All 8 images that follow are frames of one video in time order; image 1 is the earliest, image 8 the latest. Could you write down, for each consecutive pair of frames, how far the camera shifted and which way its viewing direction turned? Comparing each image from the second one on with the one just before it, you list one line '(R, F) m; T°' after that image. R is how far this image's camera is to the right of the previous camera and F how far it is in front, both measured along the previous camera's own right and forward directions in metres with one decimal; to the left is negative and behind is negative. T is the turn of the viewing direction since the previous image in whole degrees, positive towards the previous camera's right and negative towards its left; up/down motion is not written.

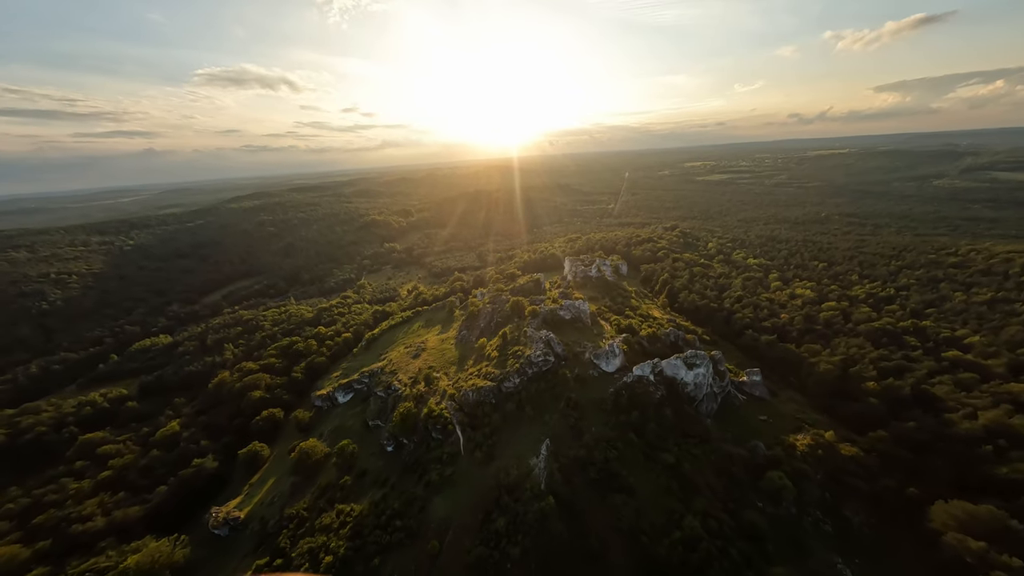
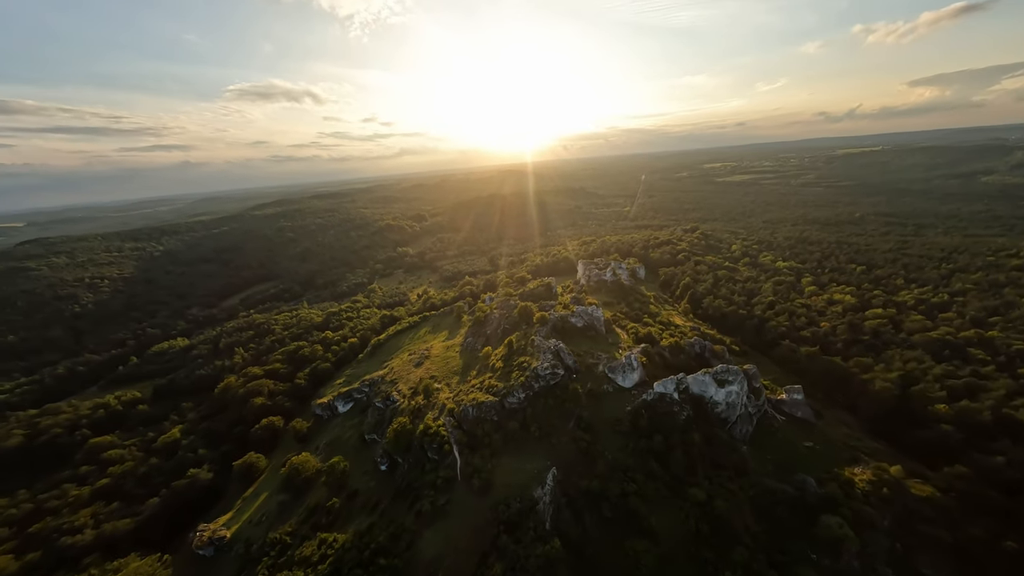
(+1.4, +4.6) m; -3°
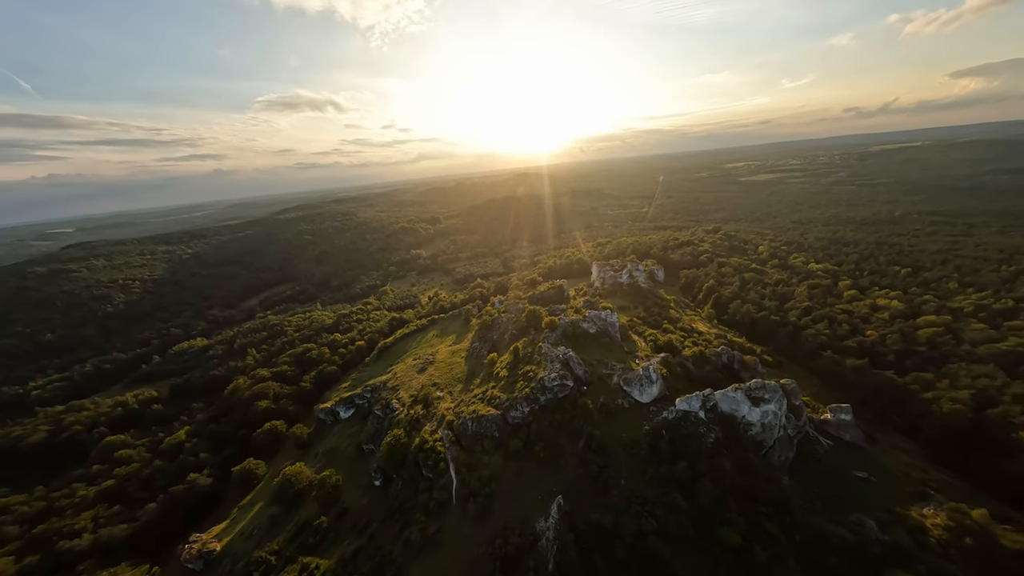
(+1.4, +3.9) m; -3°
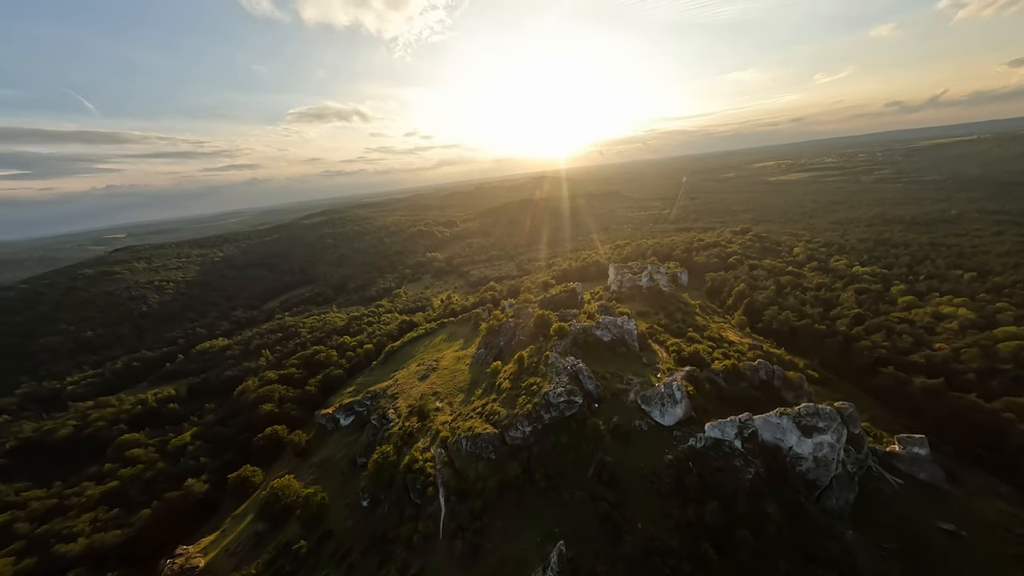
(+2.0, +4.6) m; -3°
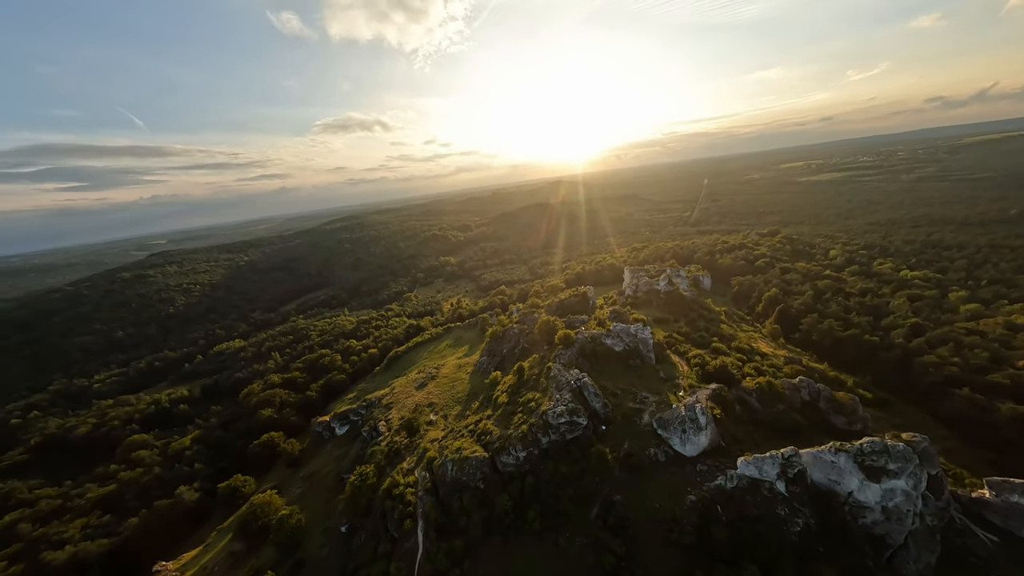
(+2.3, +4.5) m; -3°
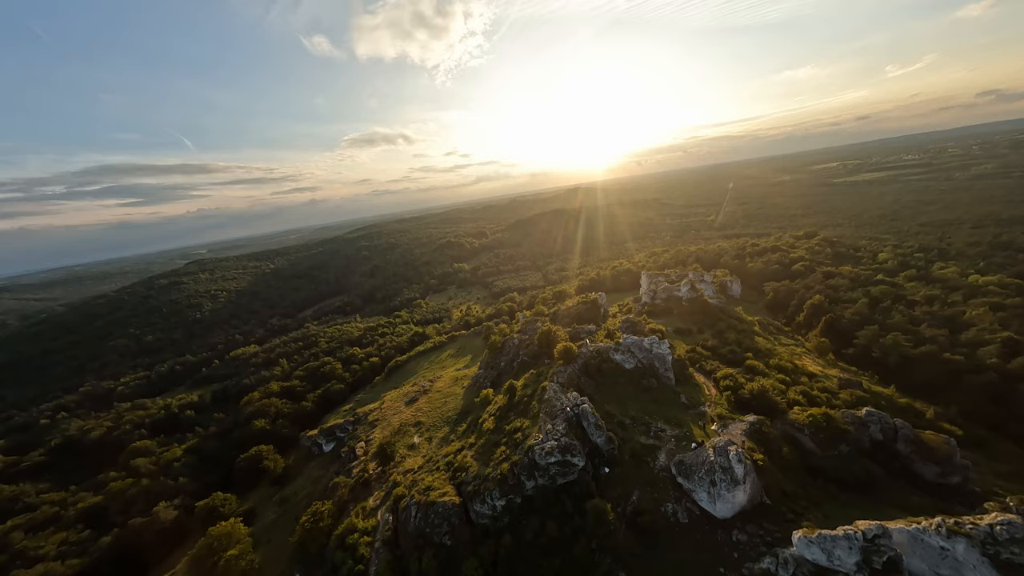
(+3.3, +5.8) m; -4°
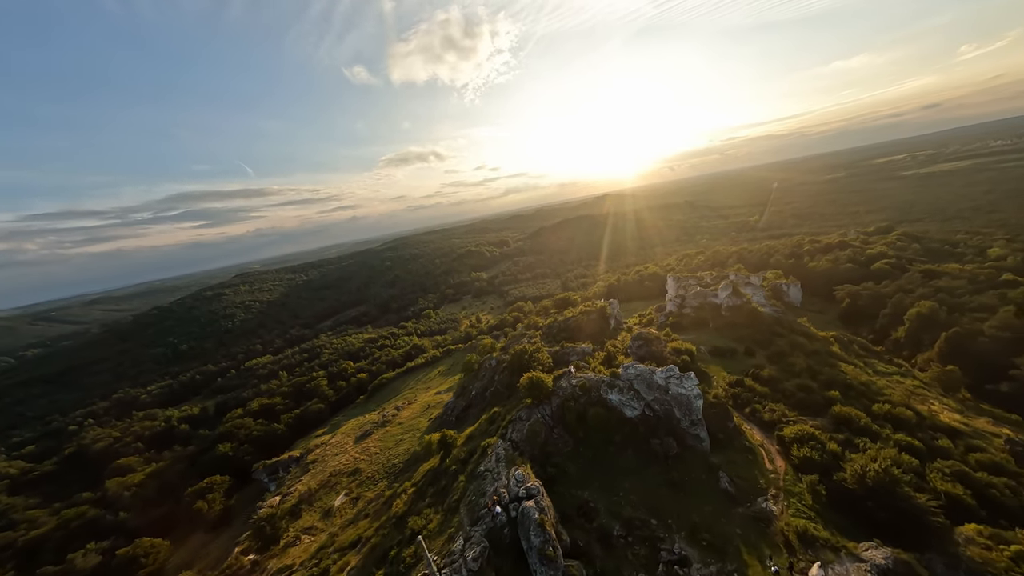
(+7.3, +12.2) m; -6°
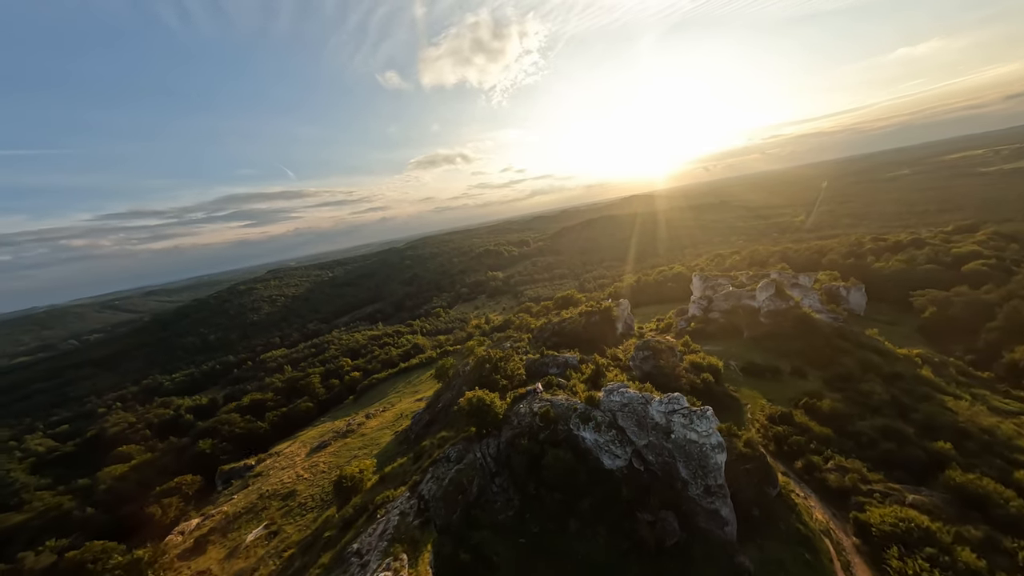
(+5.0, +7.4) m; -4°
